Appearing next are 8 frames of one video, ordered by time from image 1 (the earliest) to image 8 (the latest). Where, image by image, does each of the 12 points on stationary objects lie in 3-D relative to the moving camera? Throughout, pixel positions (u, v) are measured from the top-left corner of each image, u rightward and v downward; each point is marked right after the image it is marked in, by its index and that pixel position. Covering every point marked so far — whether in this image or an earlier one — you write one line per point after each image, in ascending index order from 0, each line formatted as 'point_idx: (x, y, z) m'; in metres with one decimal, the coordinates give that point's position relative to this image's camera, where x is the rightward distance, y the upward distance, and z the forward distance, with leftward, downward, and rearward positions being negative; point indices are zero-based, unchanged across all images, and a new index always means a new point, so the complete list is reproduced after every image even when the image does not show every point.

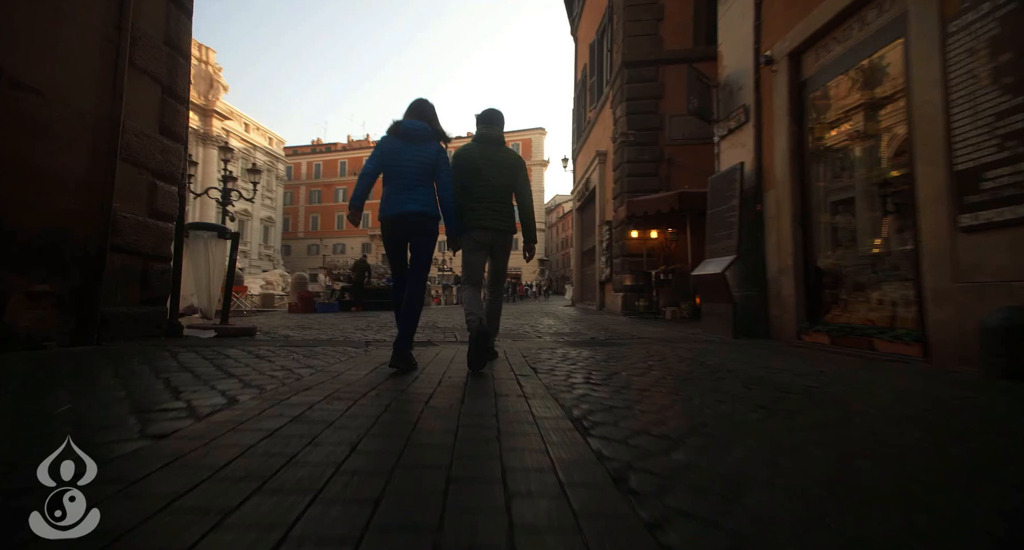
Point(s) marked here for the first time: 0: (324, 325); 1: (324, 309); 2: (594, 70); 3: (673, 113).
0: (-3.3, -0.8, +7.3) m
1: (-5.6, -1.0, +12.3) m
2: (+2.3, +5.8, +12.0) m
3: (+3.3, +3.3, +8.7) m
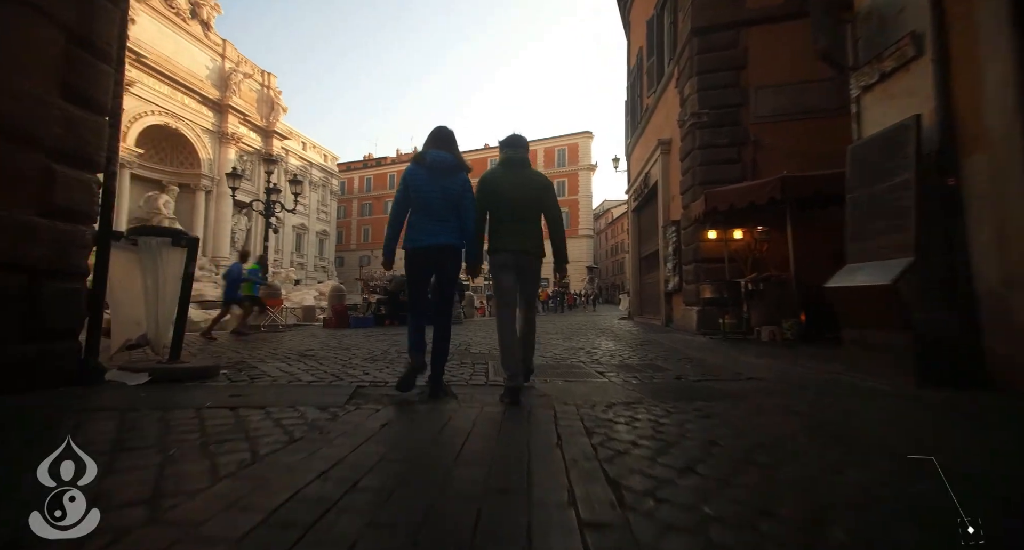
0: (-2.6, -1.1, +6.2) m
1: (-4.3, -1.3, +11.5) m
2: (+3.4, +5.5, +10.4) m
3: (+4.1, +3.1, +7.0) m
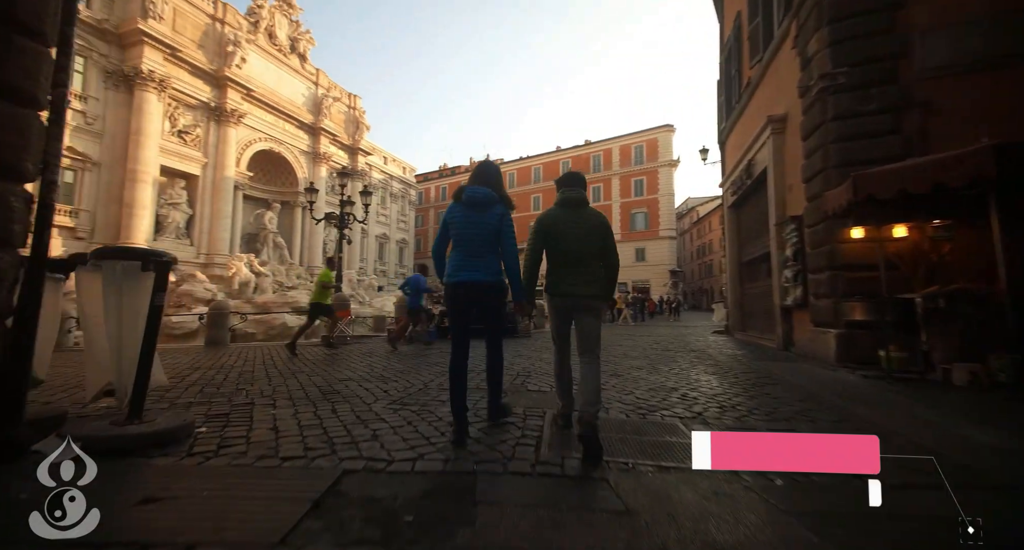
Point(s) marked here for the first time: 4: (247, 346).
0: (-1.7, -1.3, +5.5) m
1: (-2.4, -1.6, +11.0) m
2: (+4.9, +5.4, +8.6) m
3: (+5.0, +3.0, +5.1) m
4: (-7.2, -1.9, +11.6) m
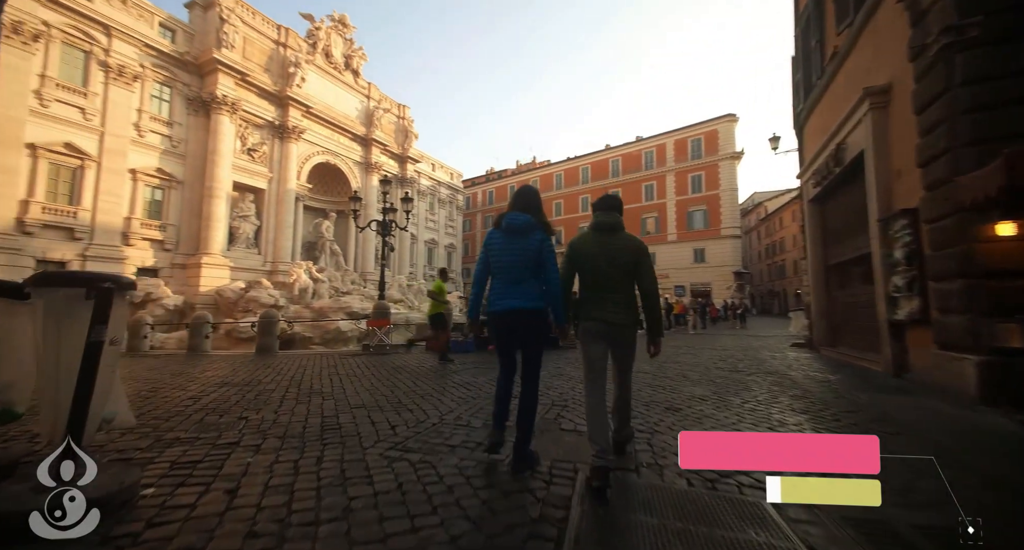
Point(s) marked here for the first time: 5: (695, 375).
0: (-1.3, -1.4, +4.9) m
1: (-1.3, -1.8, +10.5) m
2: (+5.5, +5.3, +7.3) m
3: (+5.2, +2.9, +3.8) m
4: (-6.0, -2.2, +11.7) m
5: (+2.7, -1.5, +6.5) m
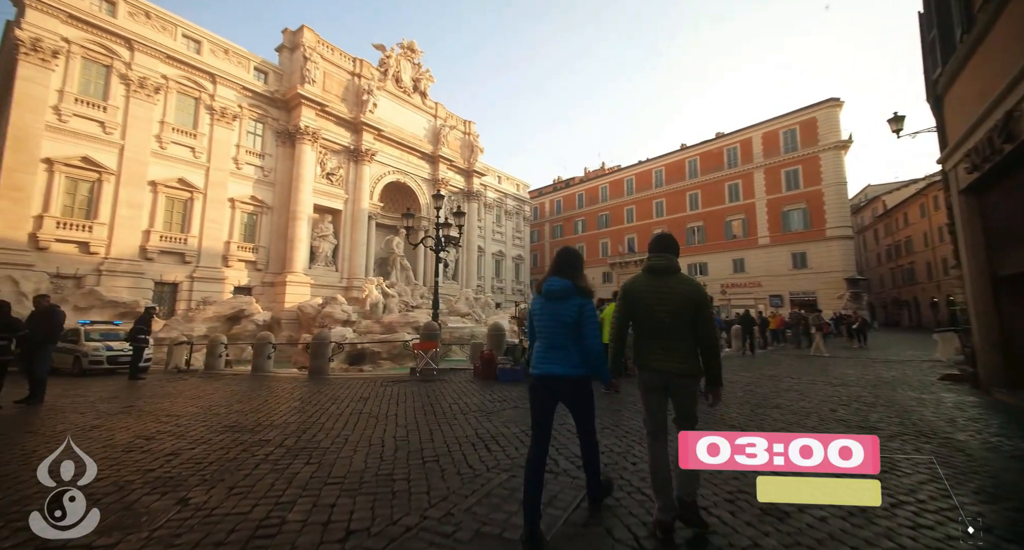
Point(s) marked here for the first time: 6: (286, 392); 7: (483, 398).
0: (-1.0, -1.8, +3.9) m
1: (-0.1, -2.3, +9.4) m
2: (+6.0, +5.1, +5.2) m
3: (+5.1, +2.8, +1.8) m
4: (-4.5, -2.8, +11.4) m
5: (+3.2, -1.8, +4.7) m
6: (-5.1, -2.6, +9.7) m
7: (-0.6, -2.2, +8.0) m
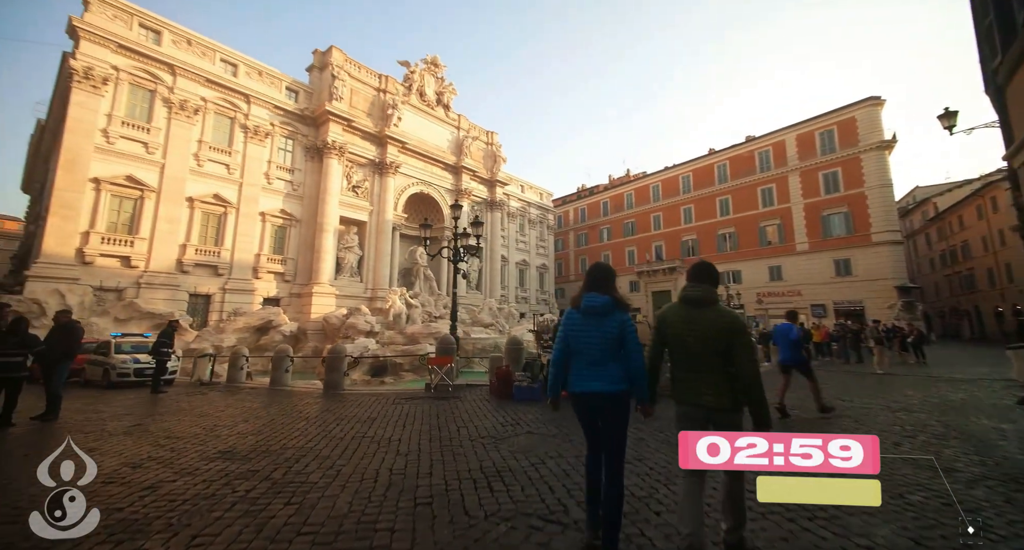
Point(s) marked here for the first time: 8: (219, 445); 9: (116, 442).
0: (-1.0, -1.9, +3.5) m
1: (+0.3, -2.5, +8.9) m
2: (+6.0, +4.9, +4.5) m
3: (+5.0, +2.7, +1.1) m
4: (-4.0, -3.1, +11.2) m
5: (+3.2, -1.9, +4.0) m
6: (-4.7, -3.0, +9.5) m
7: (-0.3, -2.5, +7.5) m
8: (-3.8, -2.2, +5.5) m
9: (-5.3, -2.2, +5.7) m
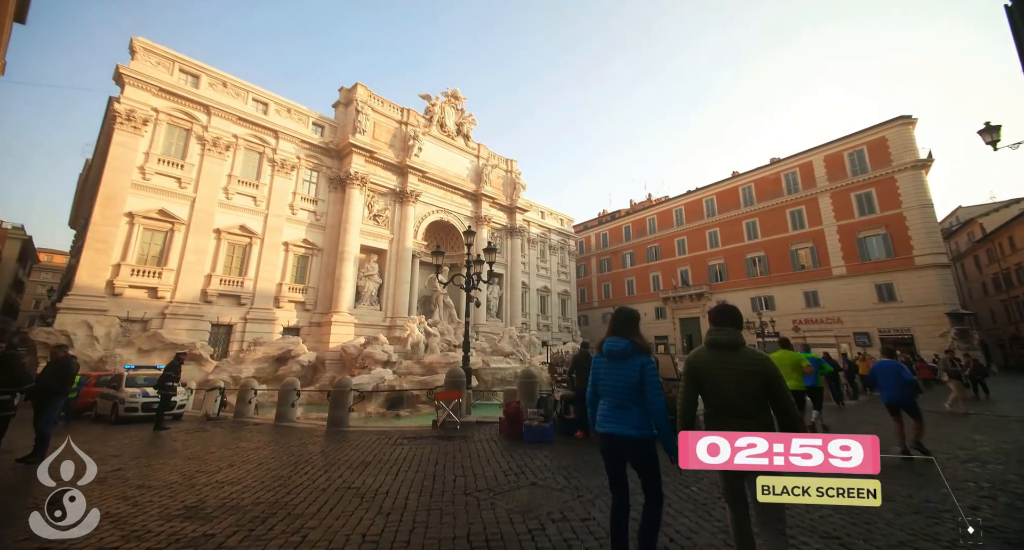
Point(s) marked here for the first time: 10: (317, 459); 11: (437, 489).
0: (-1.1, -2.1, +2.8) m
1: (+0.5, -3.0, +8.1) m
2: (+5.9, +4.7, +3.8) m
3: (+4.7, +2.7, +0.4) m
4: (-3.6, -3.8, +10.5) m
5: (+3.2, -2.1, +3.1) m
6: (-4.5, -3.6, +8.9) m
7: (-0.2, -2.9, +6.7) m
8: (-3.7, -2.6, +4.9) m
9: (-5.2, -2.6, +5.2) m
10: (-3.4, -3.2, +7.3) m
11: (-1.0, -2.7, +5.3) m
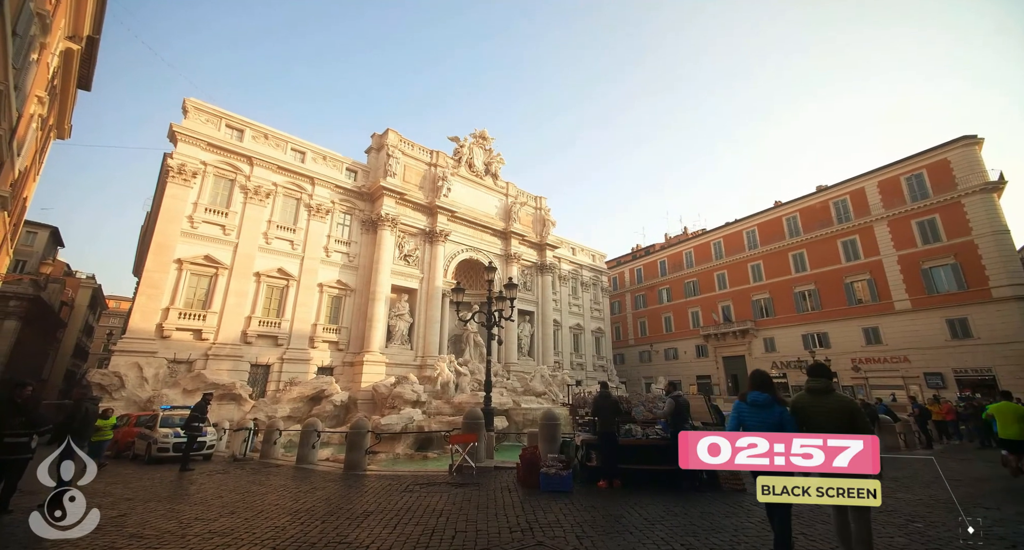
0: (-1.2, -2.3, +2.4) m
1: (+0.8, -3.6, +7.4) m
2: (+5.7, +4.6, +3.4) m
3: (+4.2, +2.9, -0.1) m
4: (-3.1, -4.7, +10.1) m
5: (+3.0, -2.2, +2.3) m
6: (-4.1, -4.4, +8.6) m
7: (0.0, -3.4, +6.1) m
8: (-3.7, -3.0, +4.7) m
9: (-5.2, -3.1, +5.0) m
10: (-3.1, -3.8, +6.9) m
11: (-0.9, -3.1, +4.8) m
